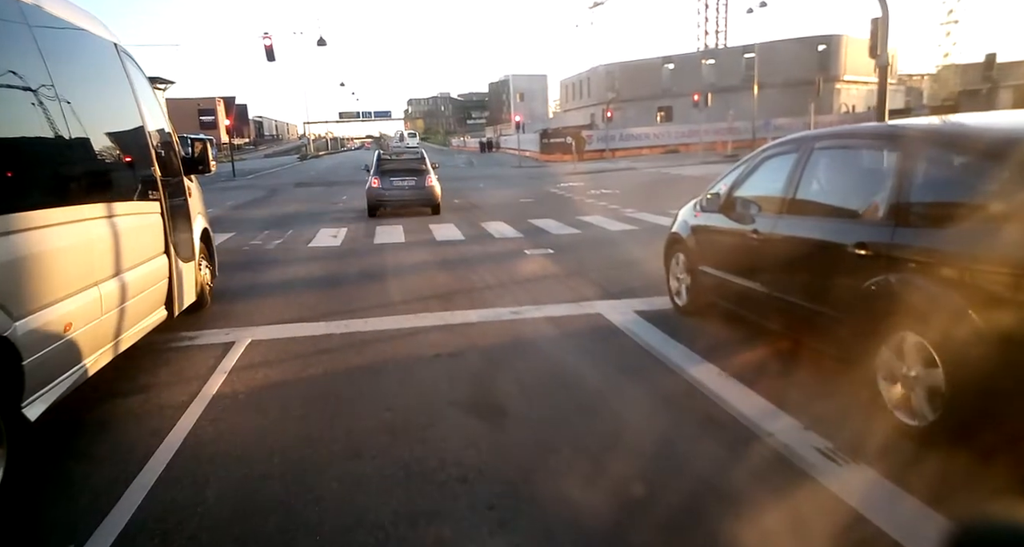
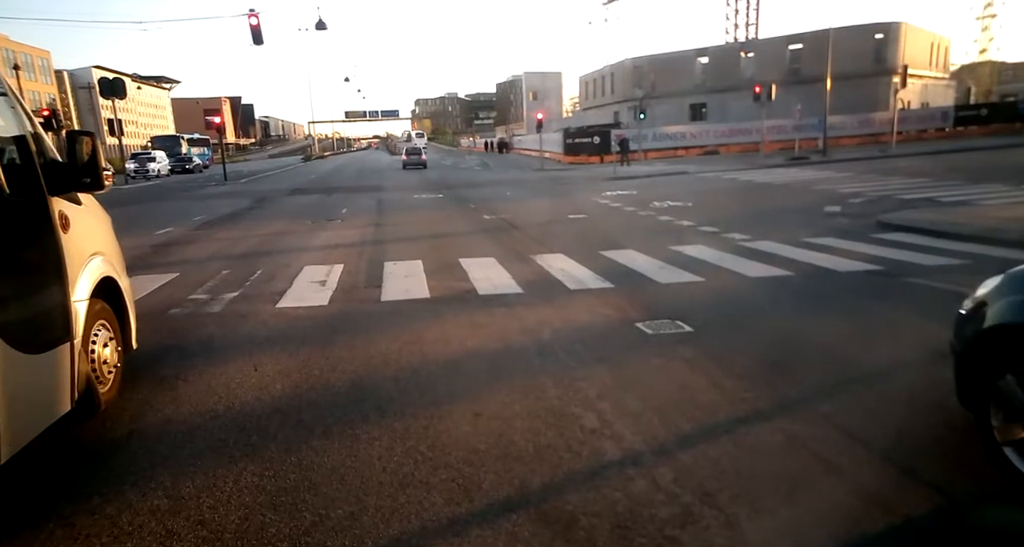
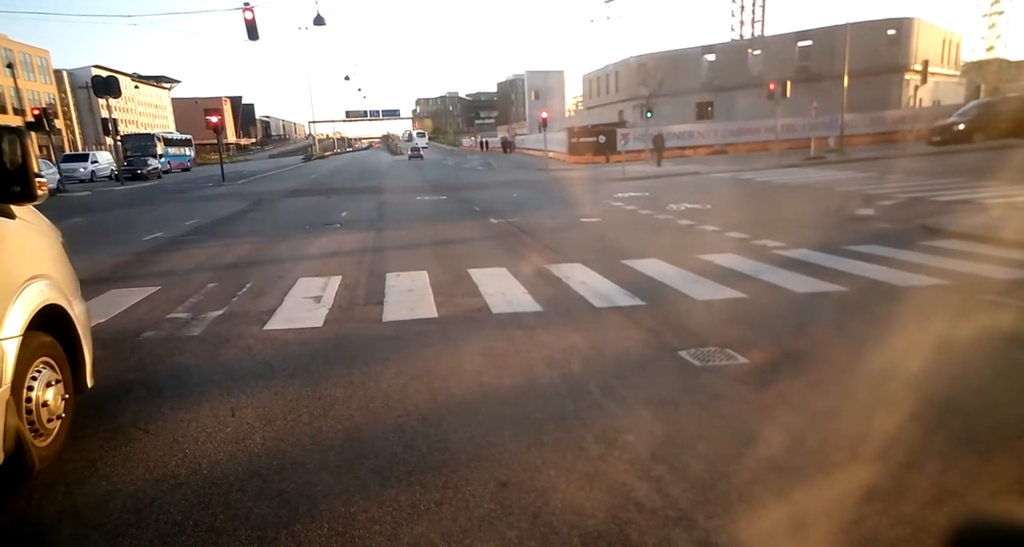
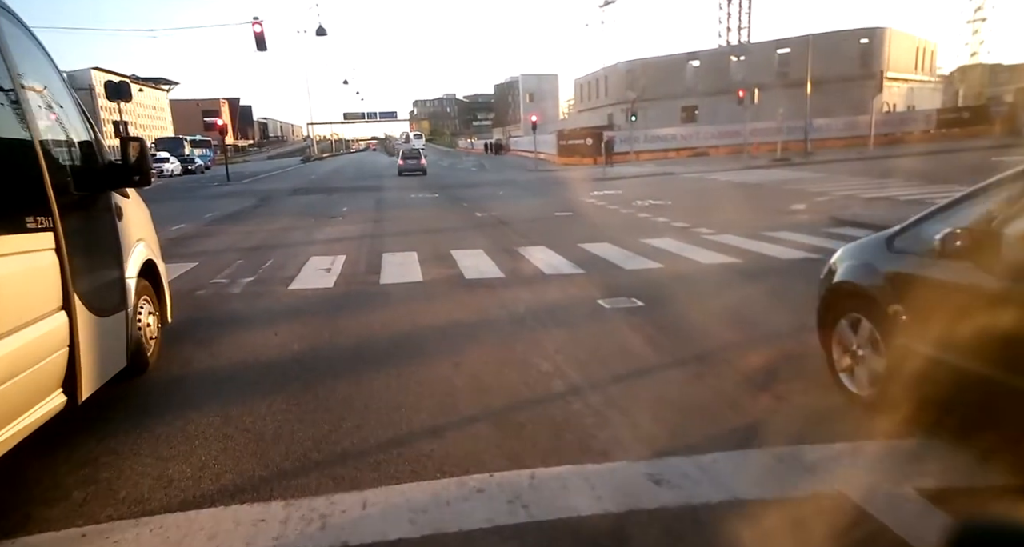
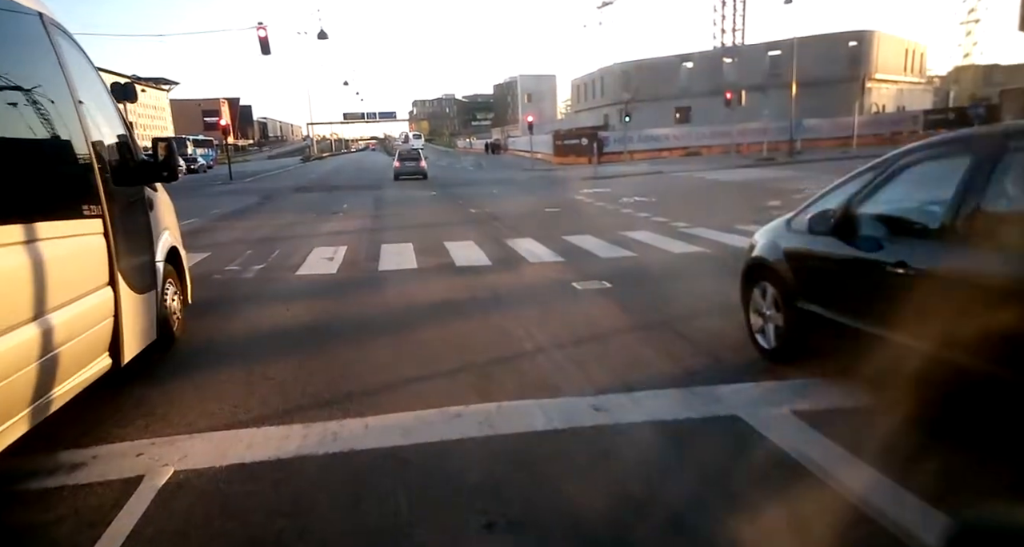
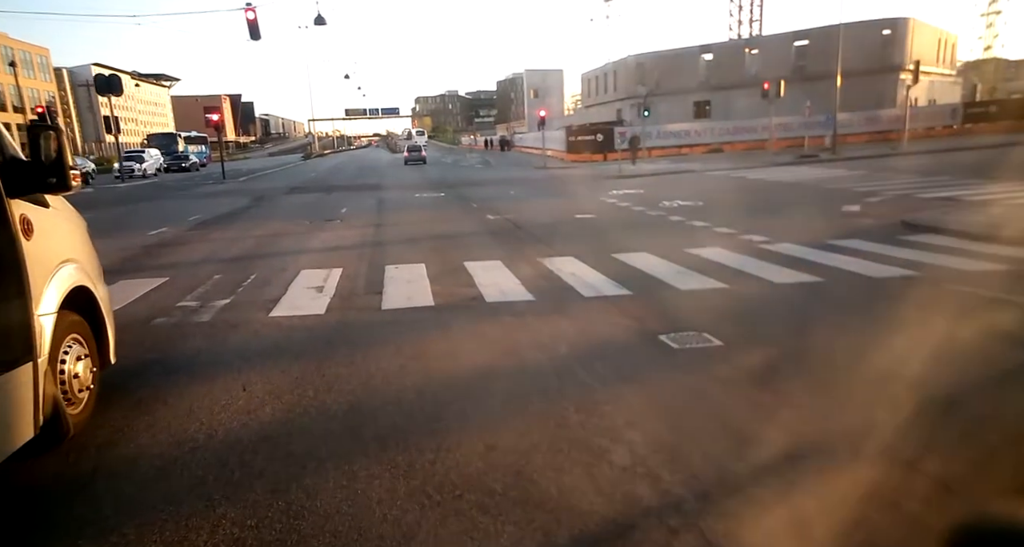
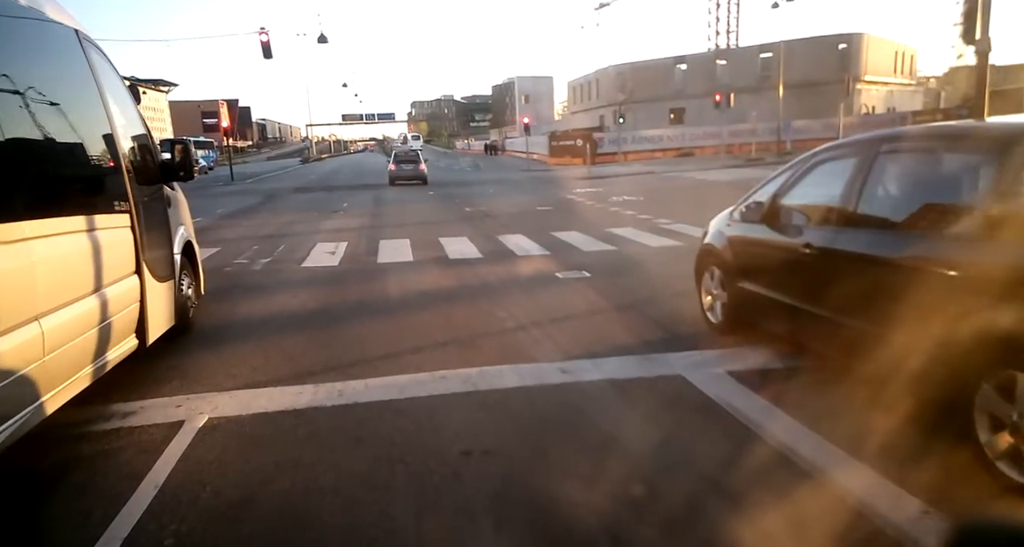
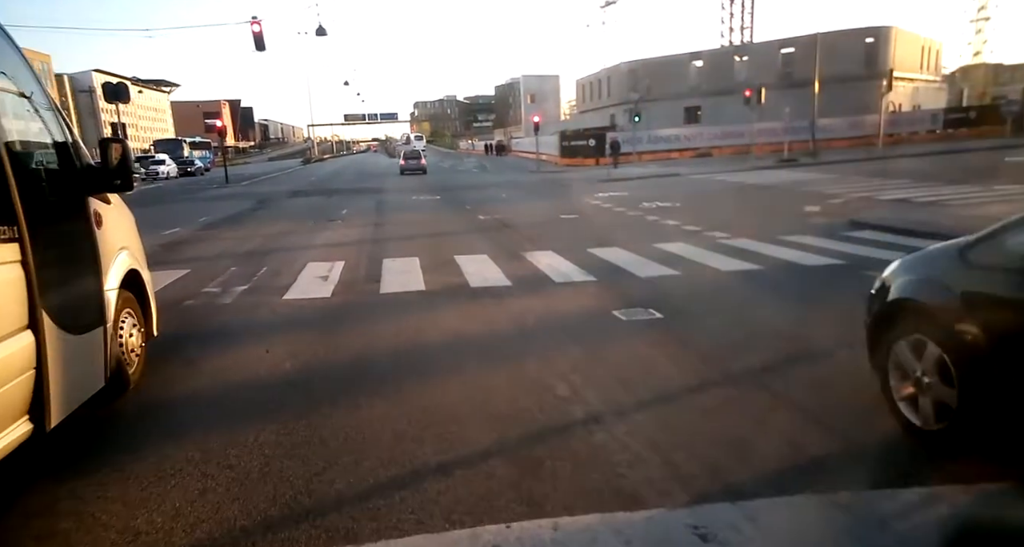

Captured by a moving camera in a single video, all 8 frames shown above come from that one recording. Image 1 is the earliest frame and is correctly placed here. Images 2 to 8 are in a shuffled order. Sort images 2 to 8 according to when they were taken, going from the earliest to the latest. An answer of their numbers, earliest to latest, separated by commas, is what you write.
7, 5, 4, 8, 2, 6, 3
